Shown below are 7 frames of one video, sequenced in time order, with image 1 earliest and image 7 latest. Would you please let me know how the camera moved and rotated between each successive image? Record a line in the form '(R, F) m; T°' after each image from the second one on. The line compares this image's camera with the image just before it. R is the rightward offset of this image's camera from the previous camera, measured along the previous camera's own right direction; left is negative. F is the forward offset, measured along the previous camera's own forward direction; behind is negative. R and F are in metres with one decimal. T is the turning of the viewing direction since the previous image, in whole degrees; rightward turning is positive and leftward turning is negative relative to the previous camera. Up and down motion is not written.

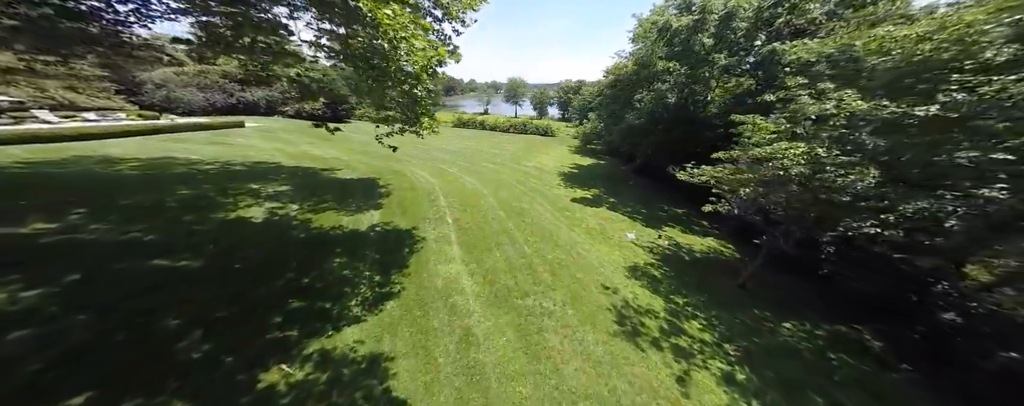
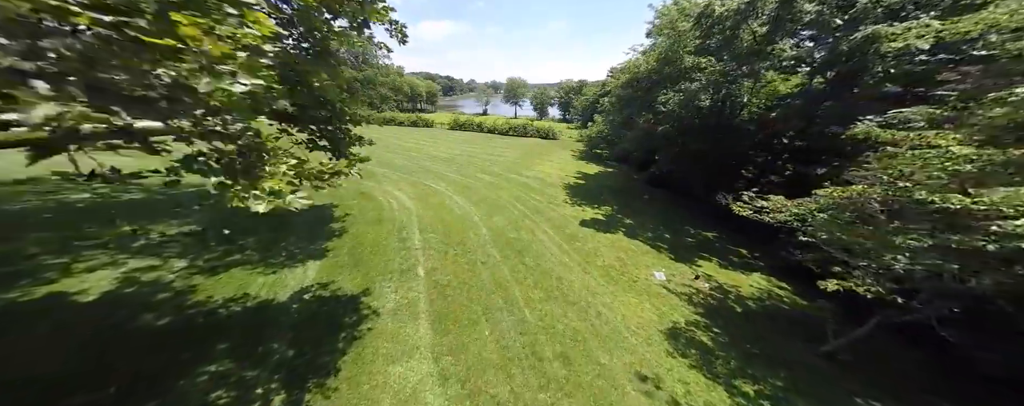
(+0.1, +2.5) m; 0°
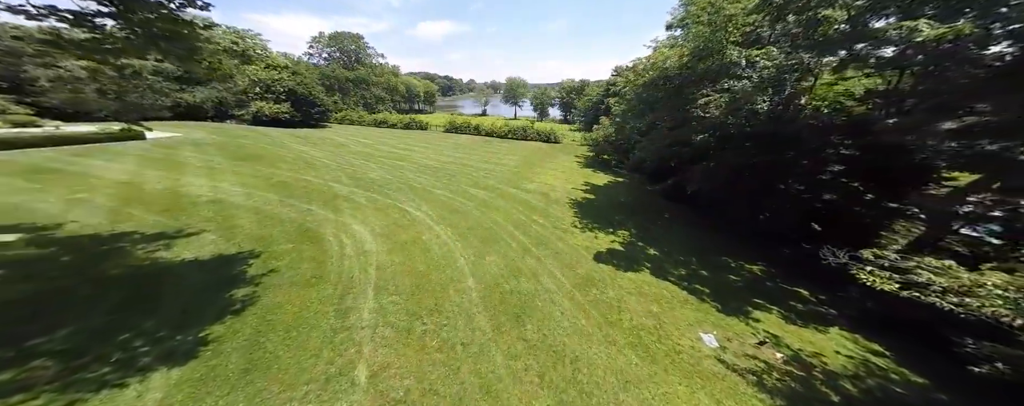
(+0.1, +2.3) m; 0°
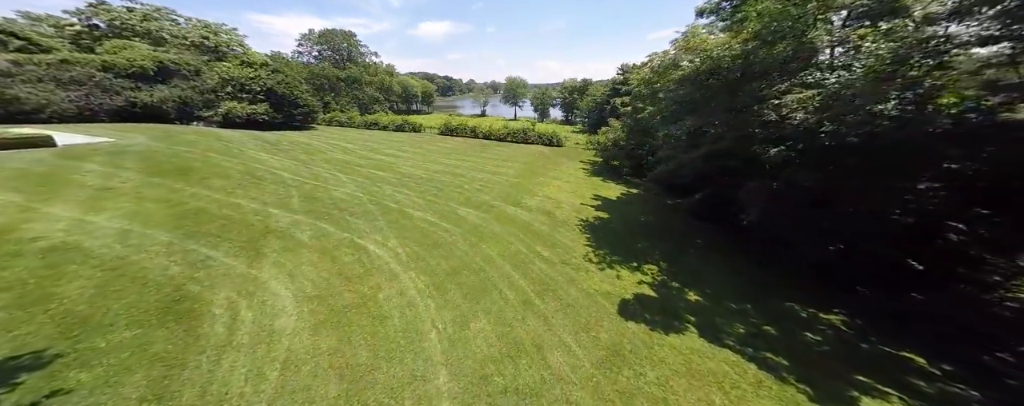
(+0.1, +2.3) m; 0°
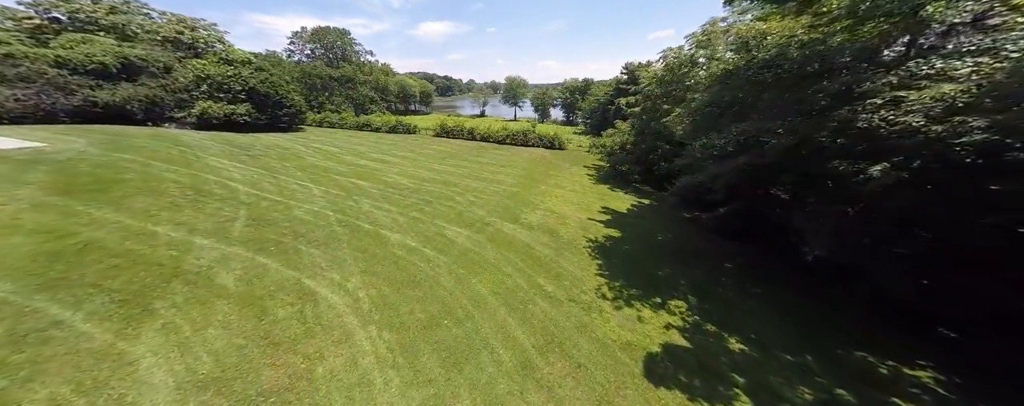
(+0.1, +1.6) m; 0°
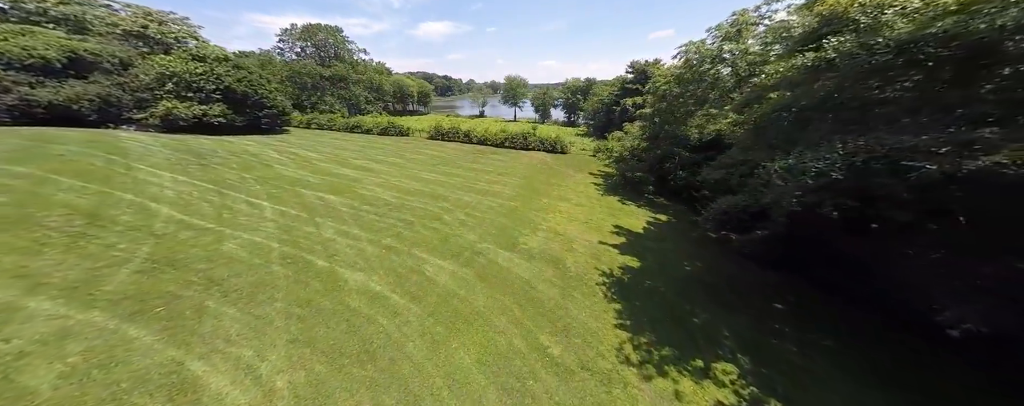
(+0.1, +1.7) m; 0°
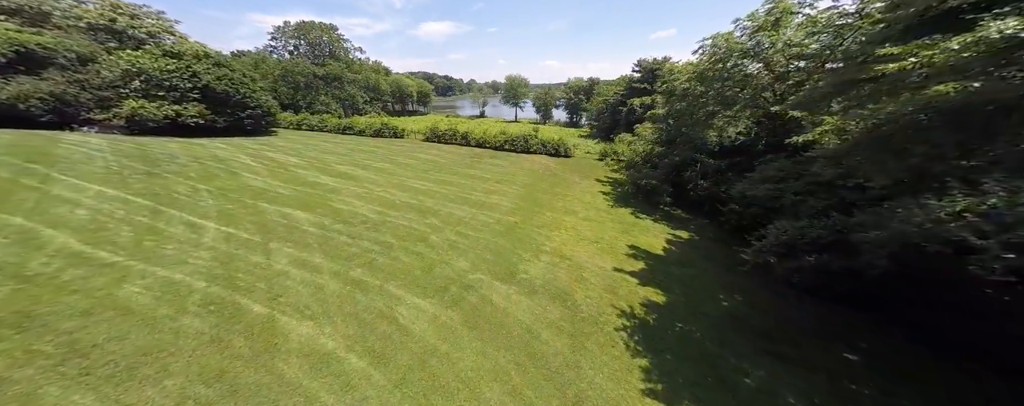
(+0.1, +1.5) m; 0°
